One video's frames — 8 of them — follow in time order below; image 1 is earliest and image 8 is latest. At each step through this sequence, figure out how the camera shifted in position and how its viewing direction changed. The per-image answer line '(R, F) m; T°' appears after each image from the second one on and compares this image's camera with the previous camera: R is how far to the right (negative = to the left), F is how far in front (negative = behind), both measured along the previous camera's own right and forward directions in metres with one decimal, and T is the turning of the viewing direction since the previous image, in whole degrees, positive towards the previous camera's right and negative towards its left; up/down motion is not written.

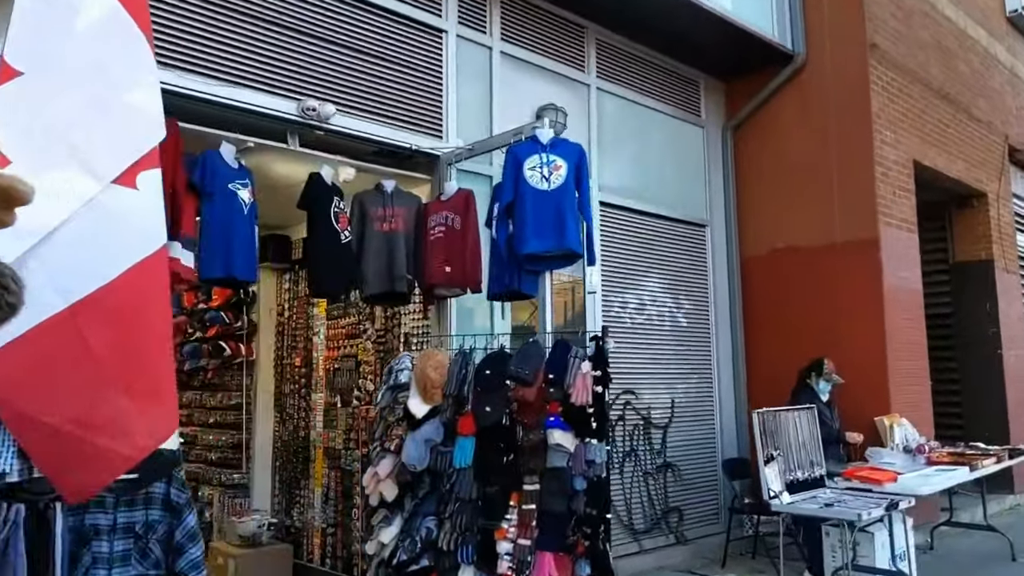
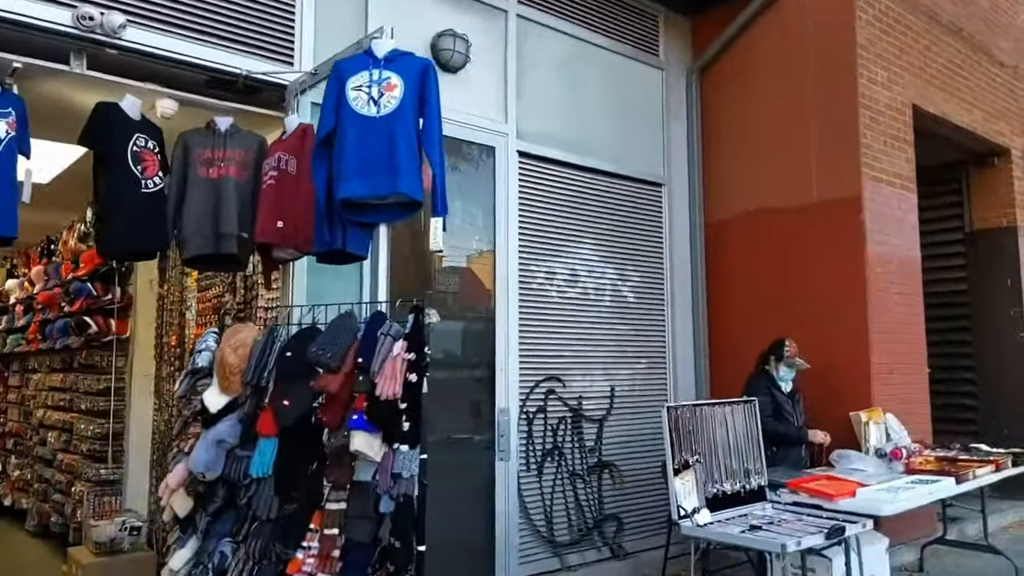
(+0.9, +1.1) m; -3°
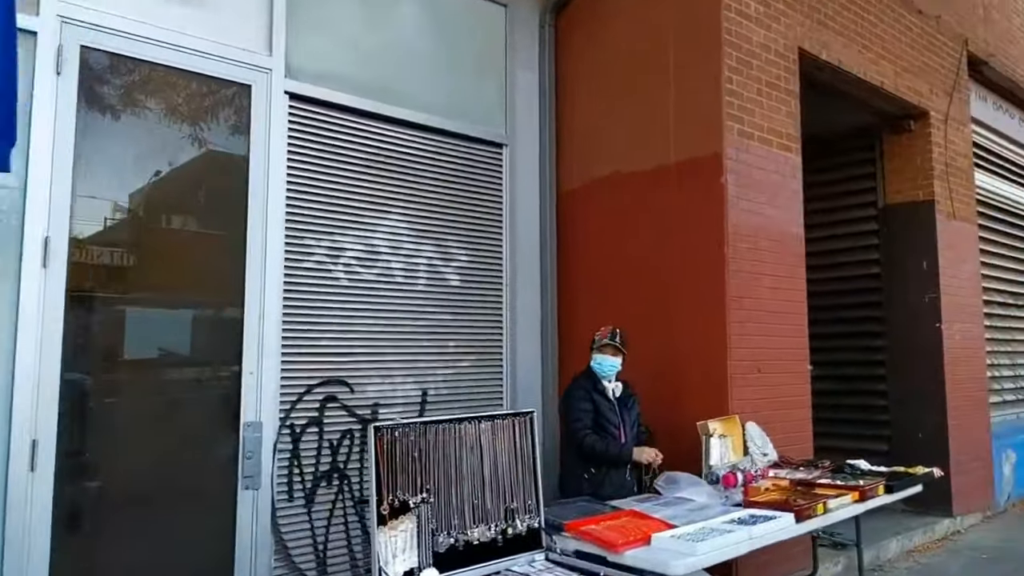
(+1.1, +1.1) m; +2°
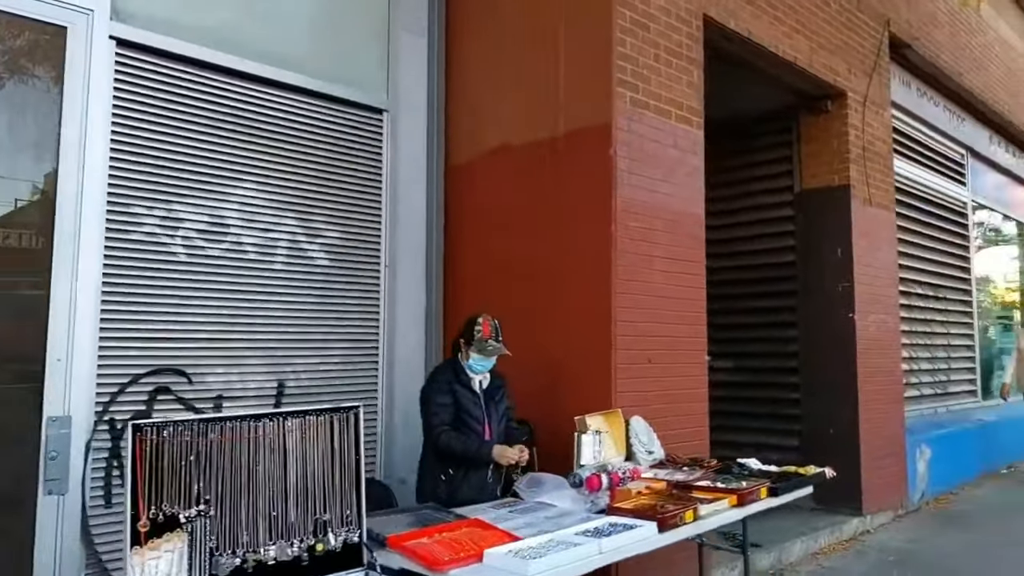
(+0.4, +0.4) m; +3°
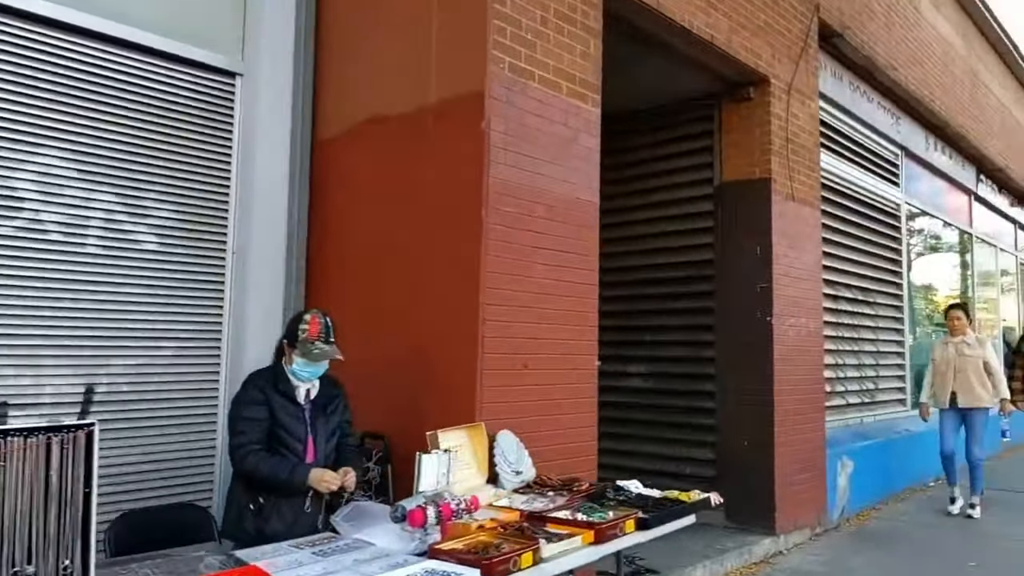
(+0.5, +0.5) m; +3°
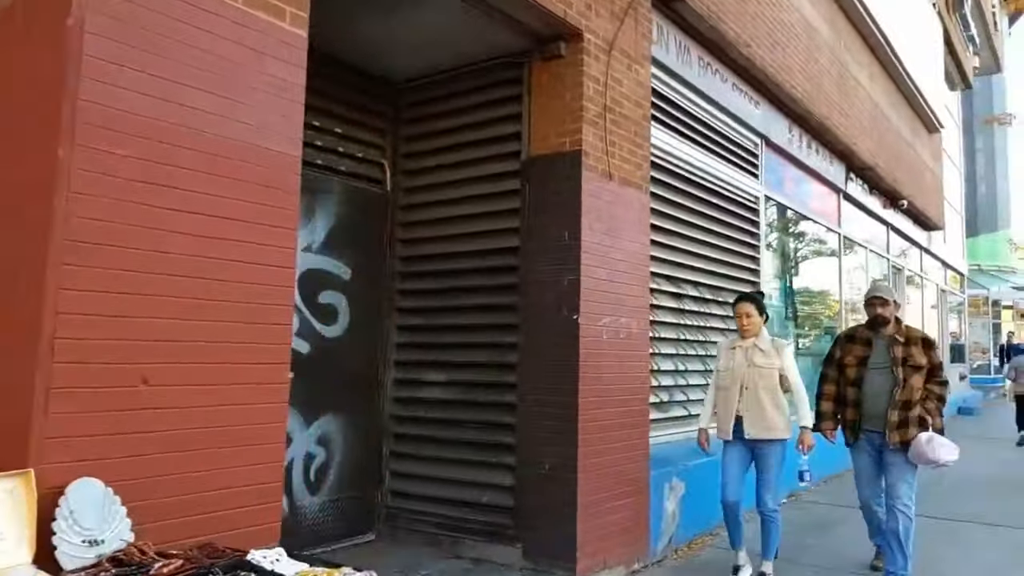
(+1.0, +1.0) m; +6°
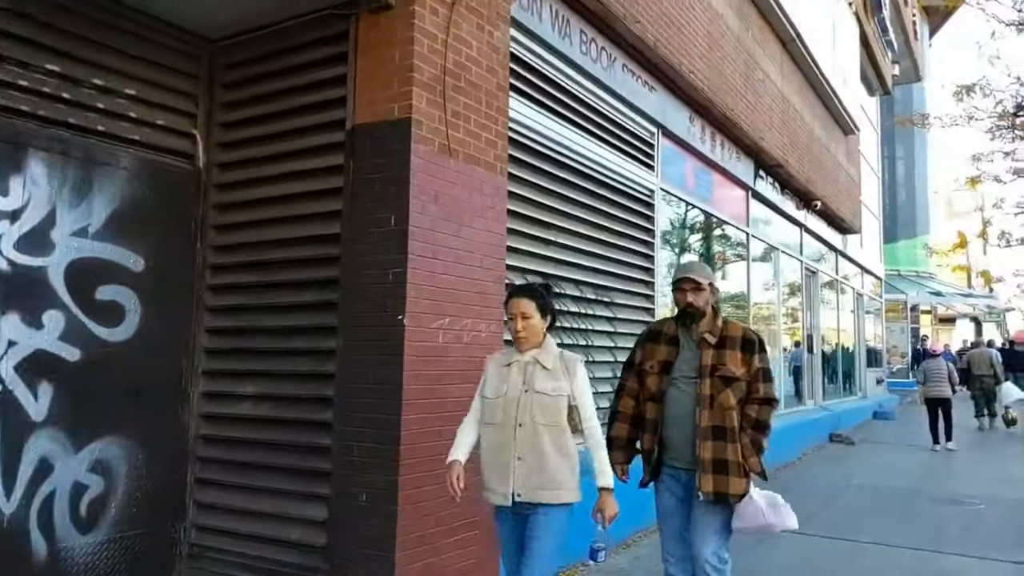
(+0.7, +0.8) m; +4°
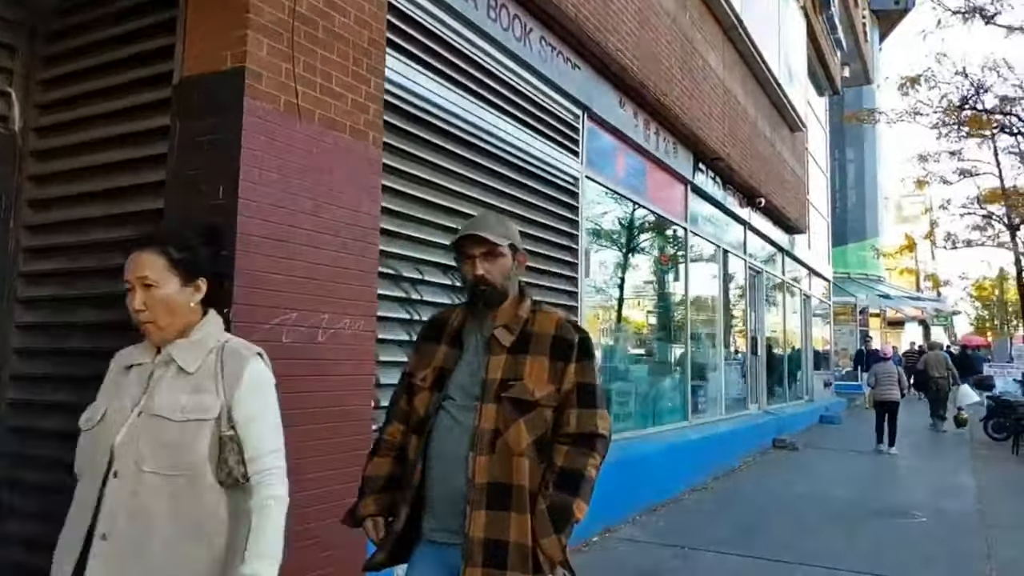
(+0.4, +0.7) m; +3°
